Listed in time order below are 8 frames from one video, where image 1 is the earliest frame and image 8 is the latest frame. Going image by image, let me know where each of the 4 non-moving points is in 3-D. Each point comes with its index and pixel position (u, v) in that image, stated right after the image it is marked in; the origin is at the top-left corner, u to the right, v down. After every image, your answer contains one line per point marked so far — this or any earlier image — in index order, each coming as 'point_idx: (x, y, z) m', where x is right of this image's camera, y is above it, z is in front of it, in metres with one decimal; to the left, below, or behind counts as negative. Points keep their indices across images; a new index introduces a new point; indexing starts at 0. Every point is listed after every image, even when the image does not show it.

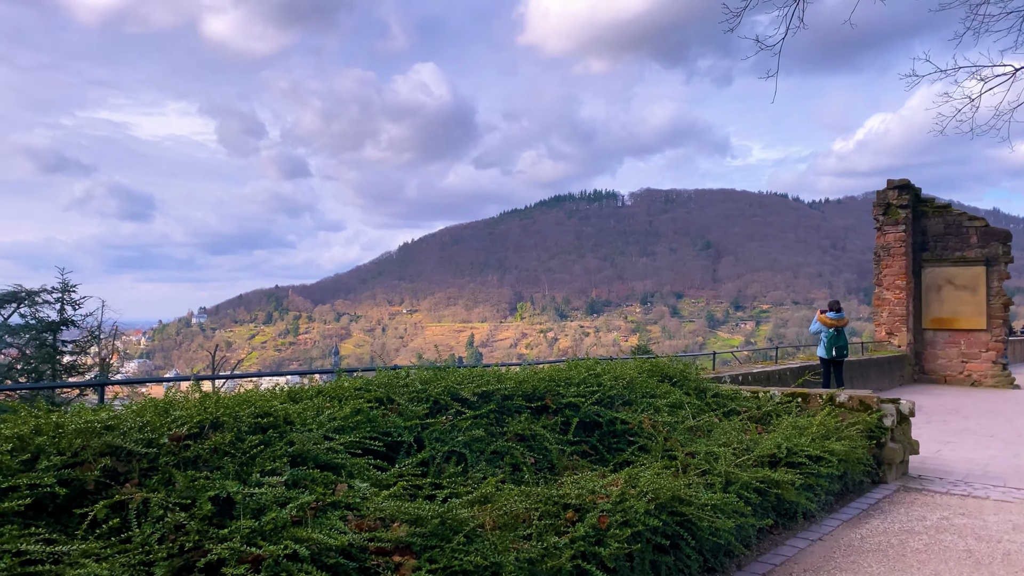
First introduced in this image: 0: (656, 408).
0: (+1.1, -0.9, +5.1) m
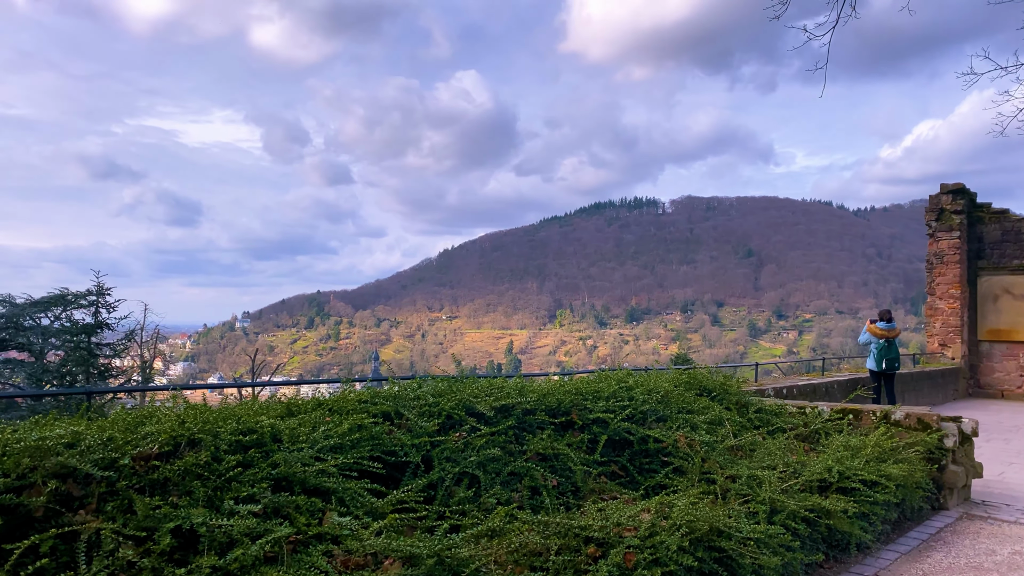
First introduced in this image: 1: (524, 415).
0: (+1.3, -1.0, +4.8) m
1: (+0.1, -0.9, +4.4) m
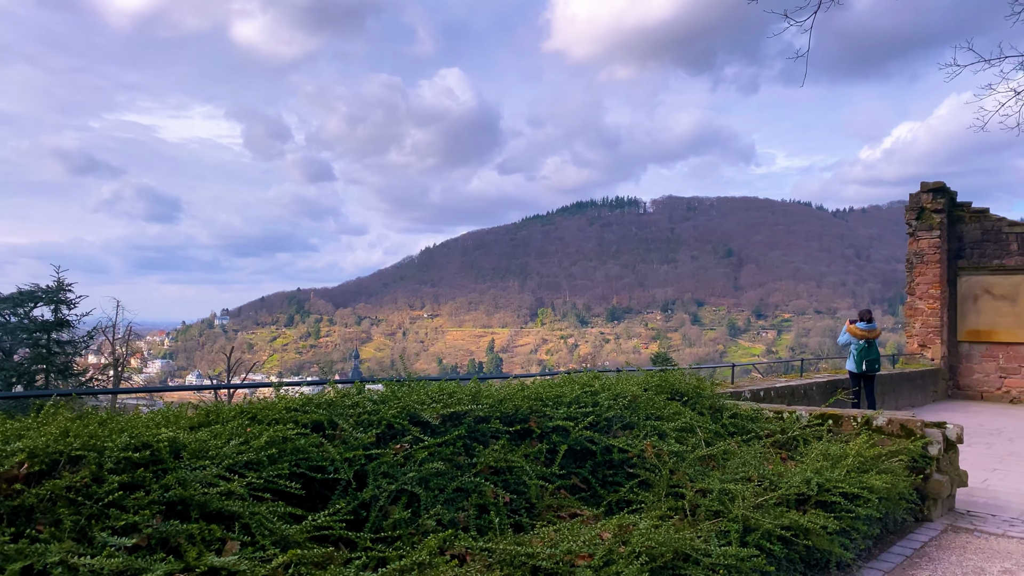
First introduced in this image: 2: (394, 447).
0: (+1.0, -1.0, +4.4) m
1: (-0.2, -0.9, +4.0) m
2: (-0.7, -0.9, +3.8) m
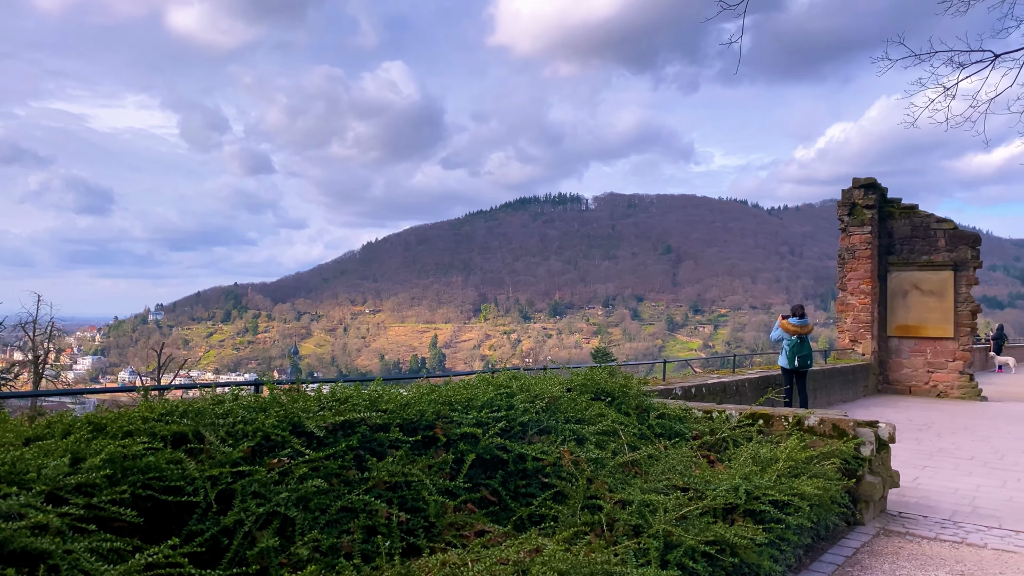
0: (+0.4, -0.9, +4.0) m
1: (-0.8, -0.8, +3.5) m
2: (-1.2, -0.9, +3.2) m
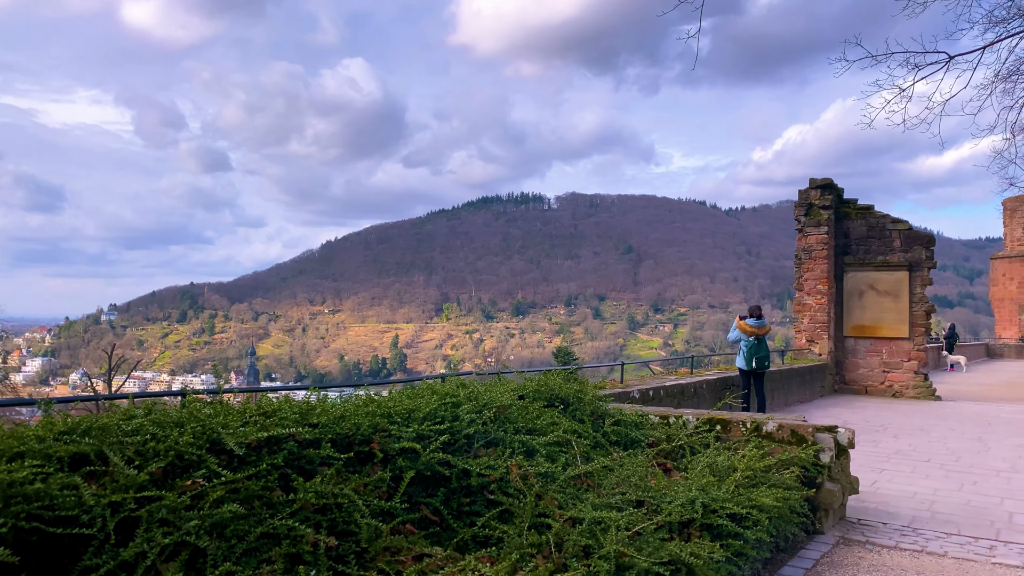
0: (+0.1, -0.9, +3.7) m
1: (-1.1, -0.8, +3.2) m
2: (-1.5, -0.9, +2.9) m
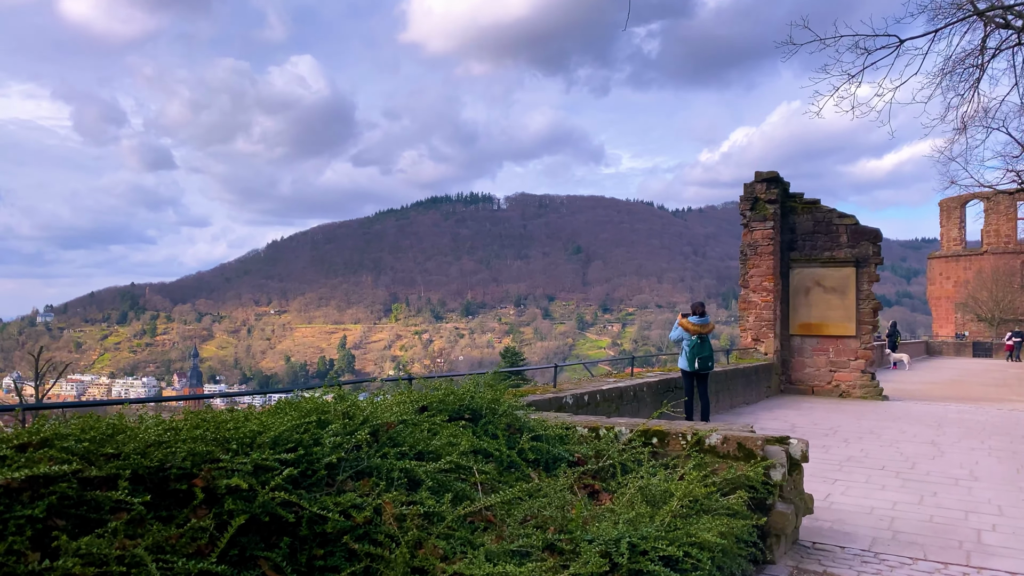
0: (-0.4, -0.9, +3.0) m
1: (-1.6, -0.8, +2.4) m
2: (-1.9, -0.8, +2.0) m
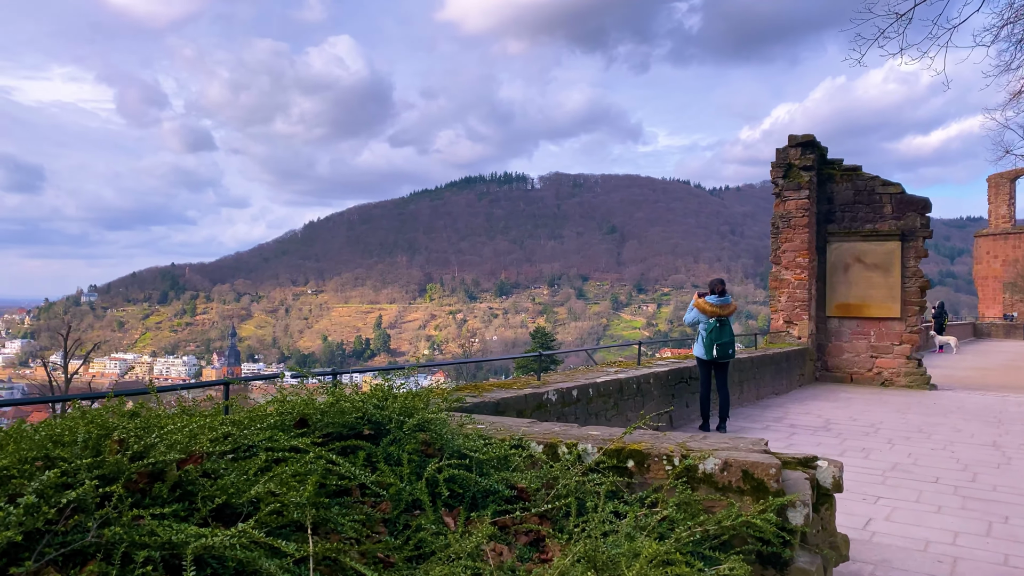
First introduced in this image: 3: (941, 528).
0: (-0.8, -0.8, +2.1) m
1: (-2.0, -0.7, +1.5) m
2: (-2.4, -0.7, +1.2) m
3: (+2.6, -1.5, +3.9) m
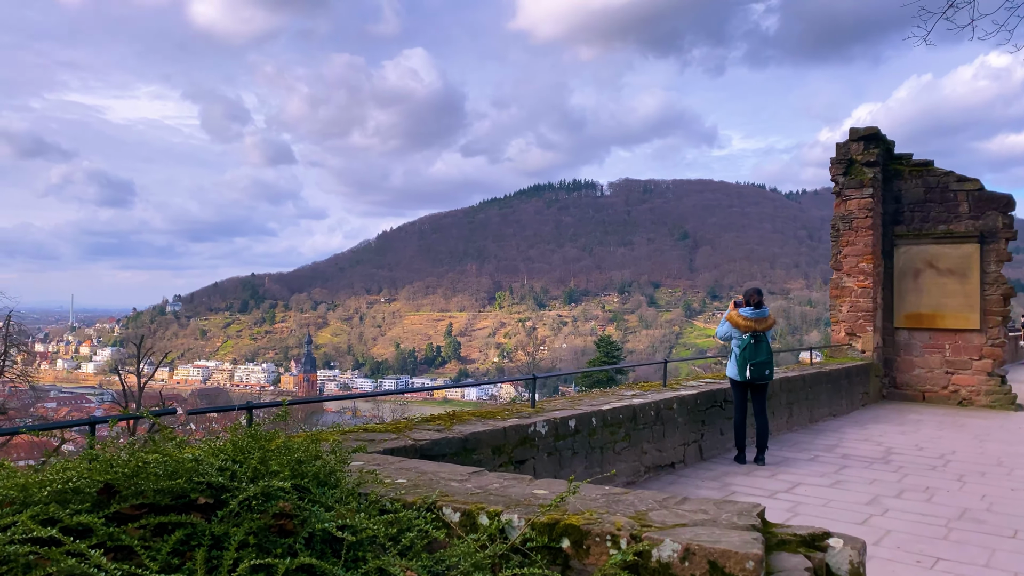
0: (-1.2, -0.8, +1.5) m
1: (-2.4, -0.8, +1.1) m
2: (-2.9, -0.8, +0.8) m
3: (+2.4, -1.6, +3.0) m
